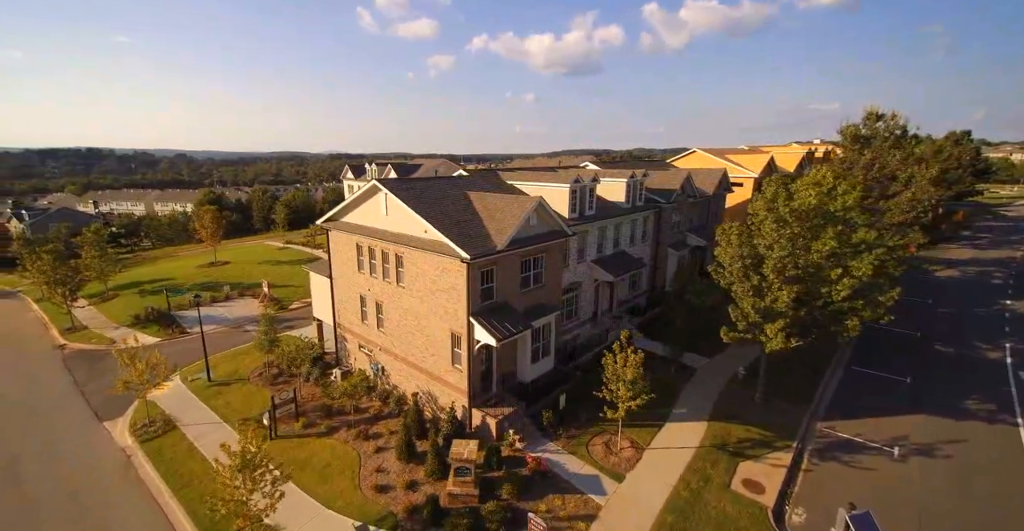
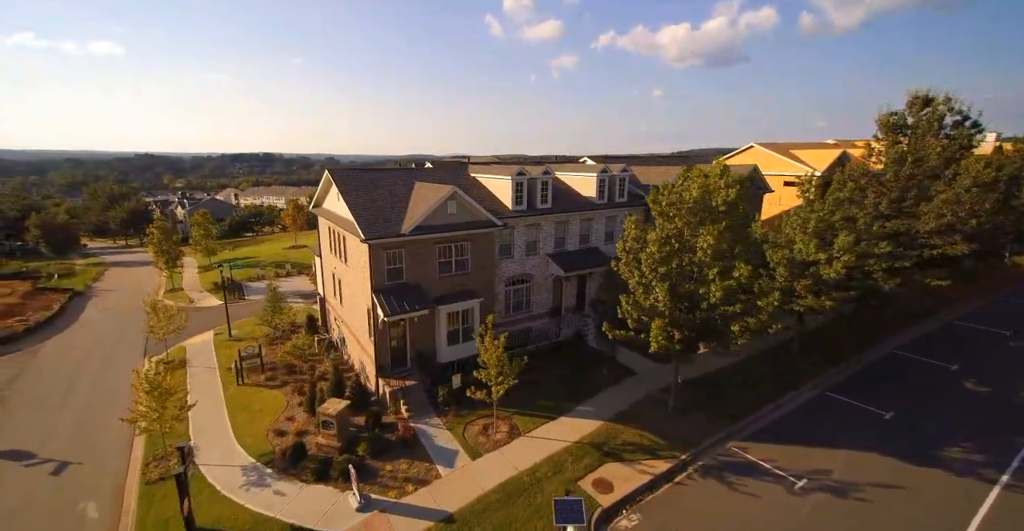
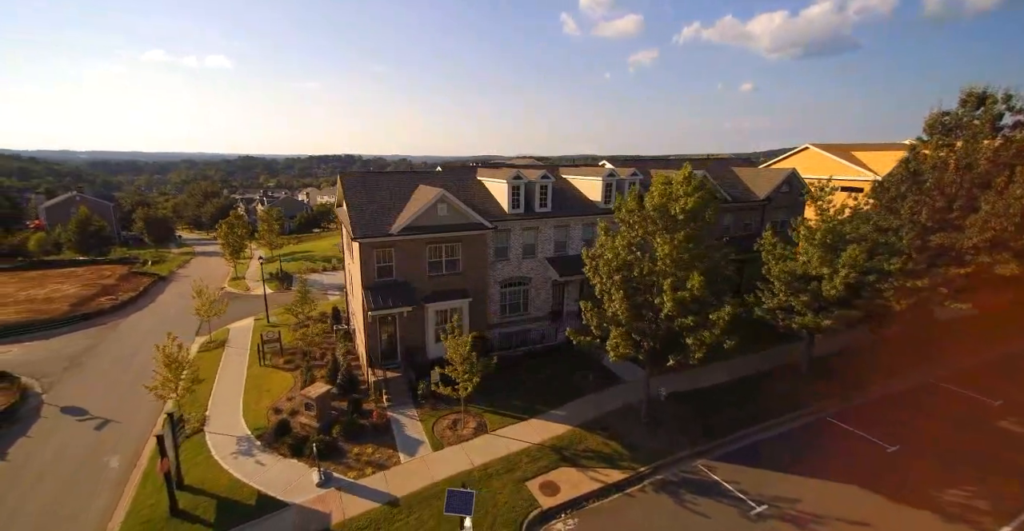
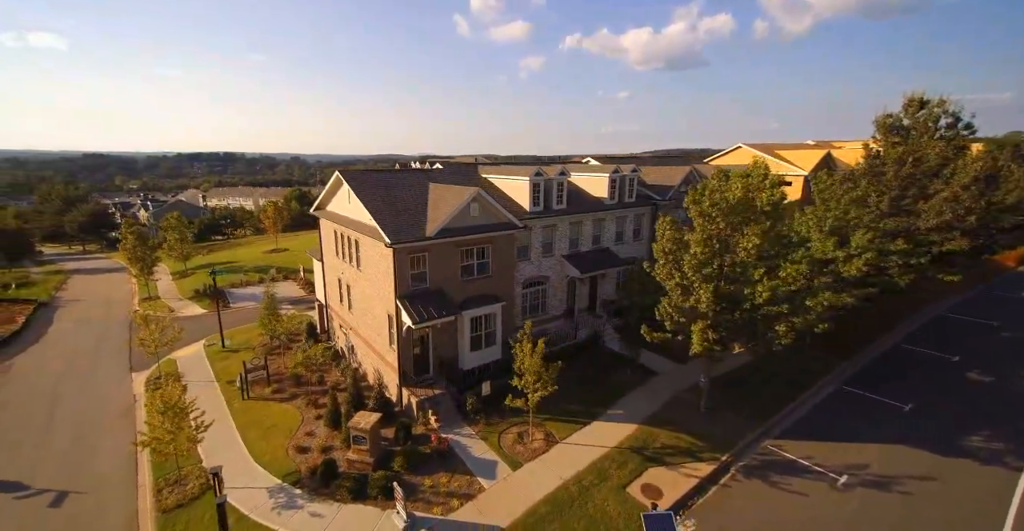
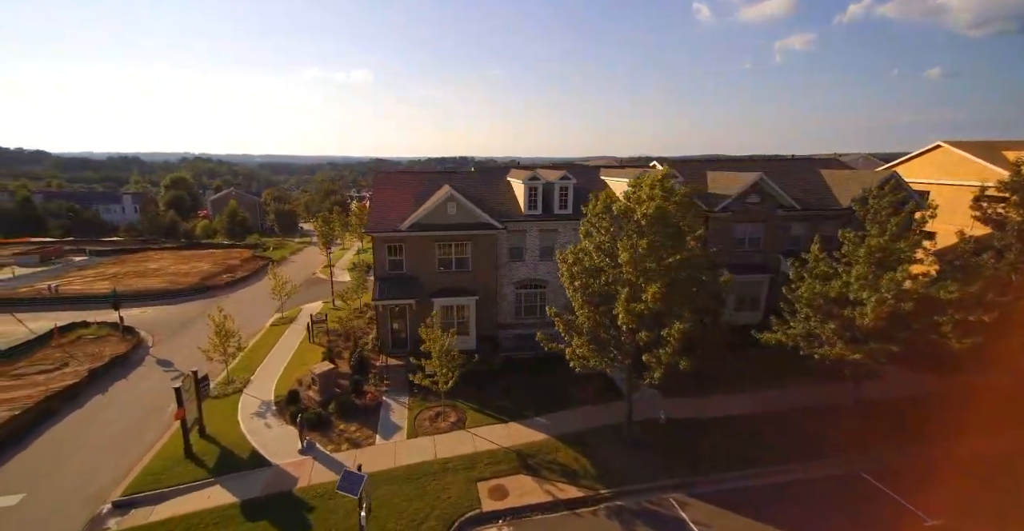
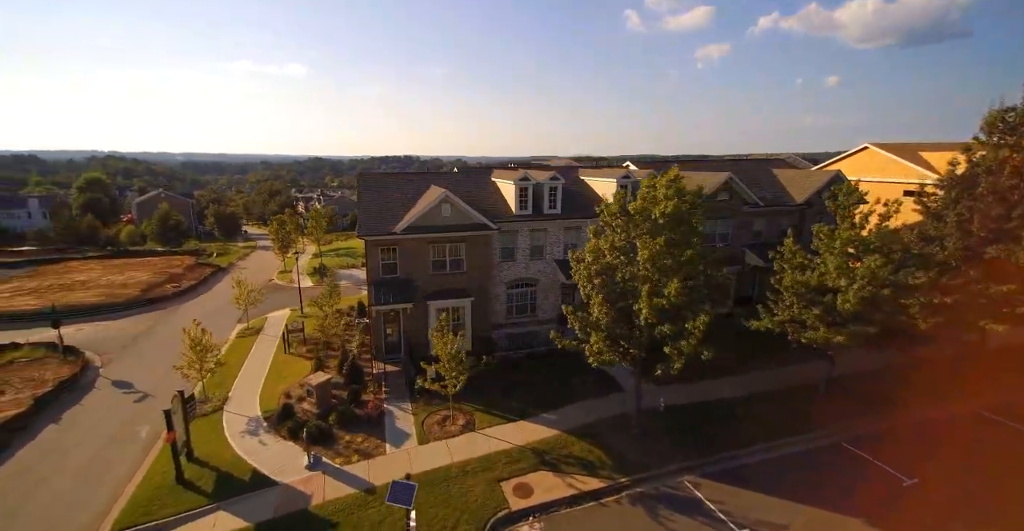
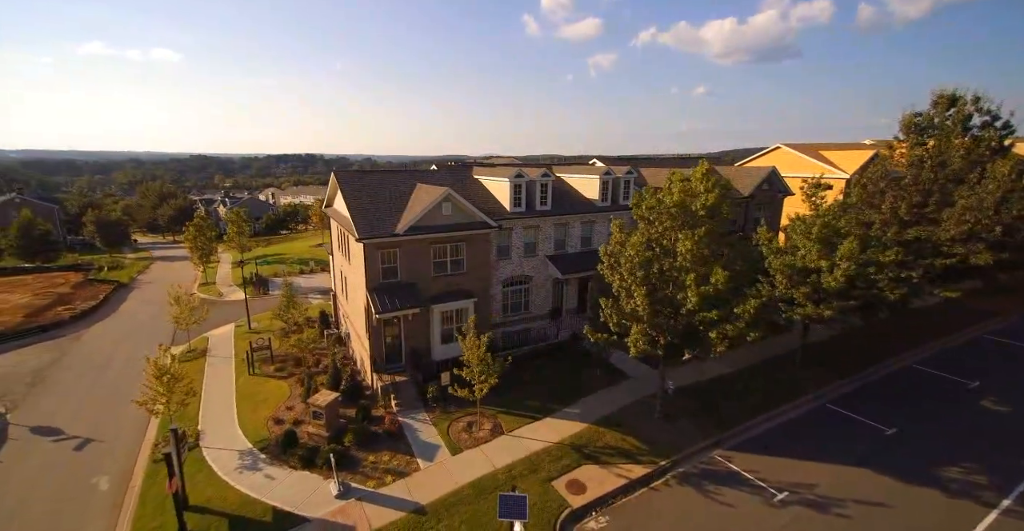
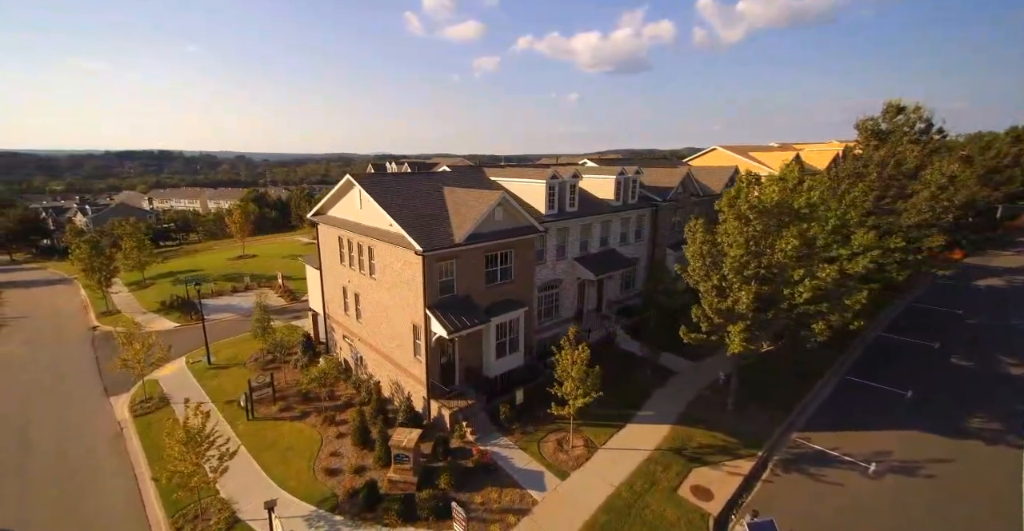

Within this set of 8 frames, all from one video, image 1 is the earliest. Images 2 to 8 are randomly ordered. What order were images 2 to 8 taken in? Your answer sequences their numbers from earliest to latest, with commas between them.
8, 4, 2, 7, 3, 6, 5
